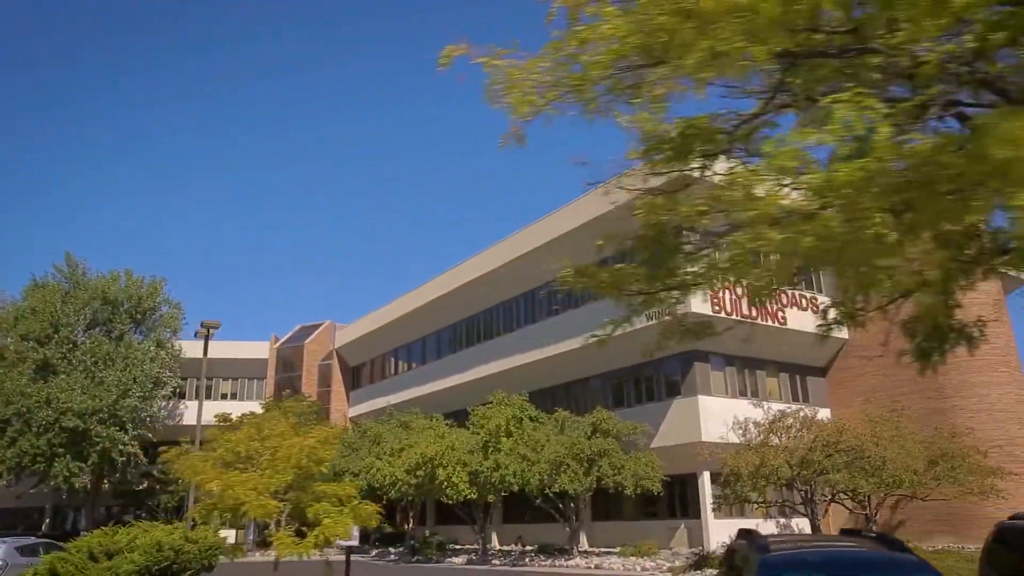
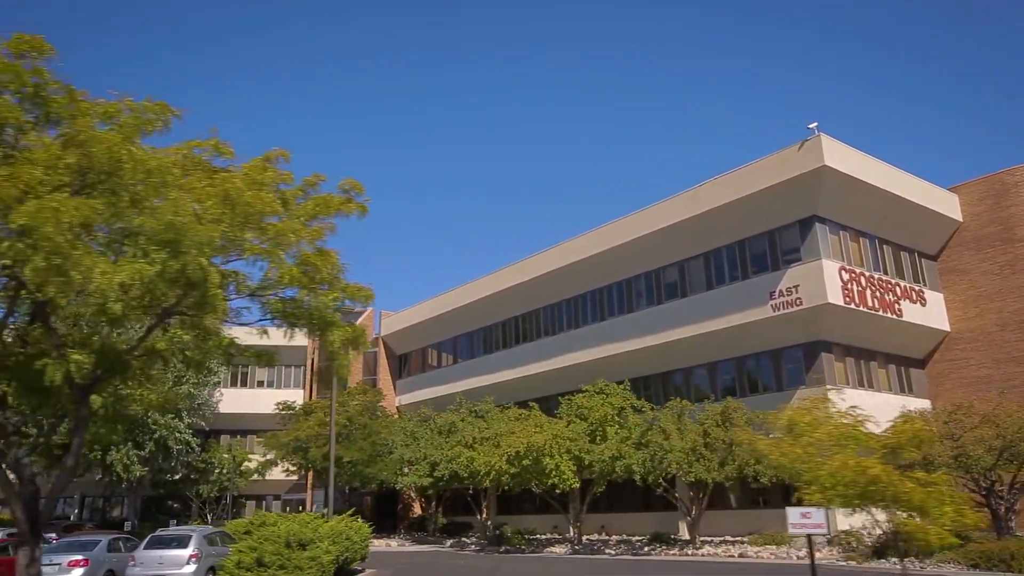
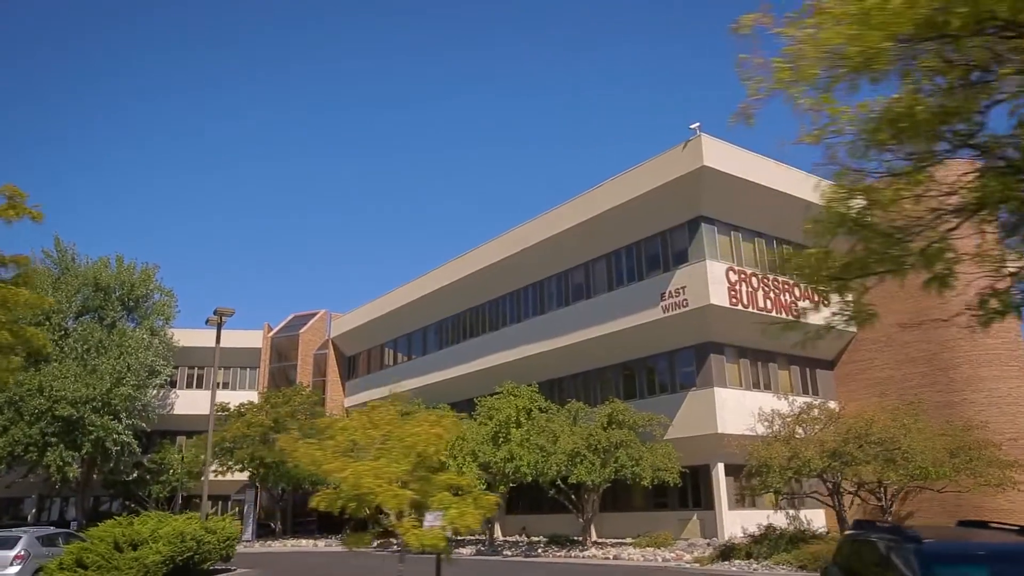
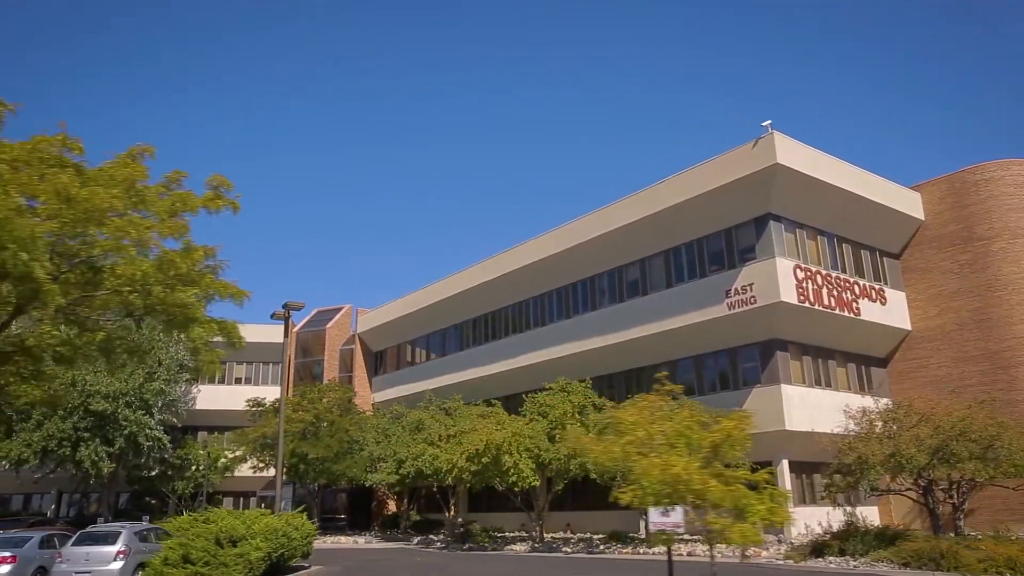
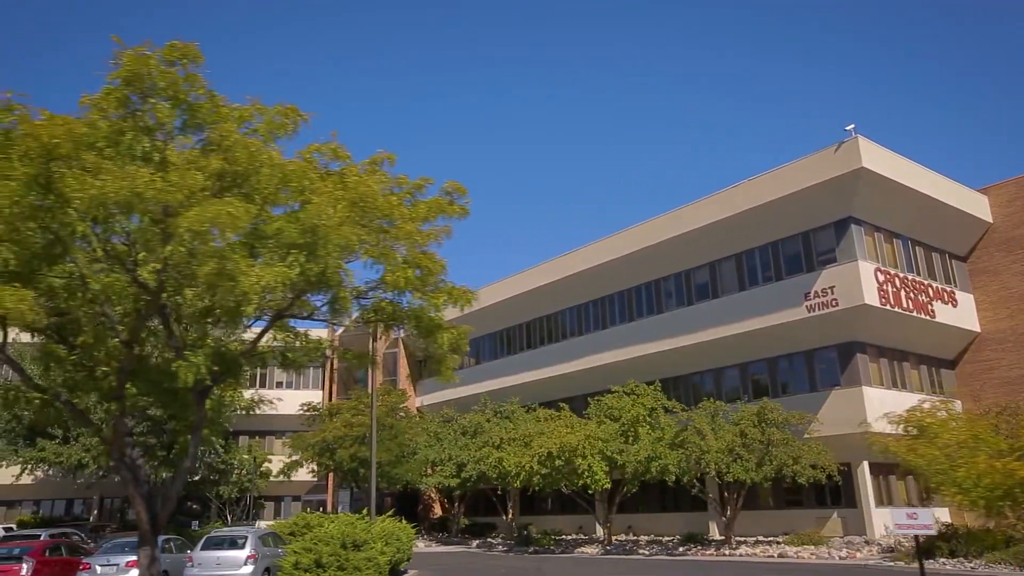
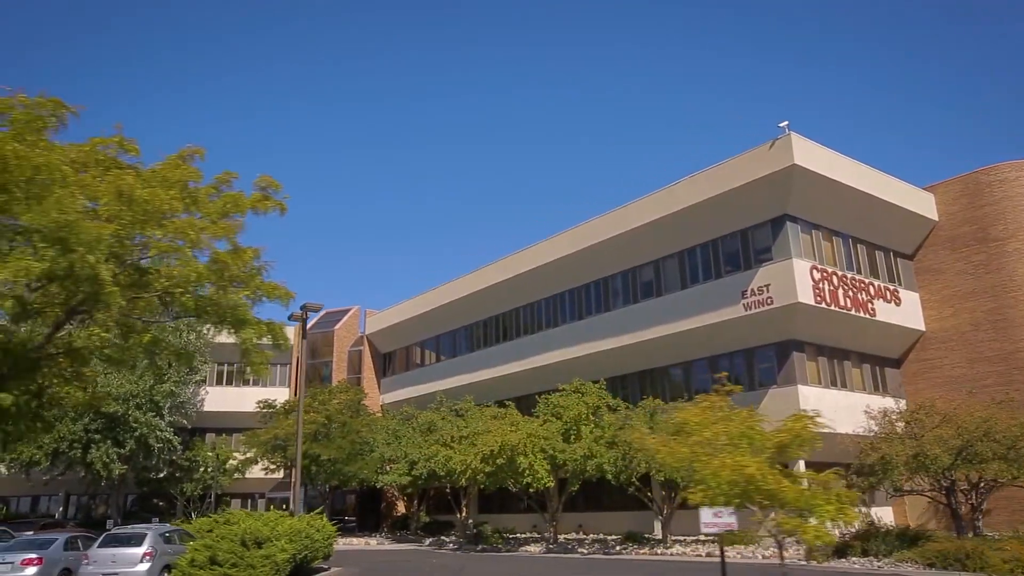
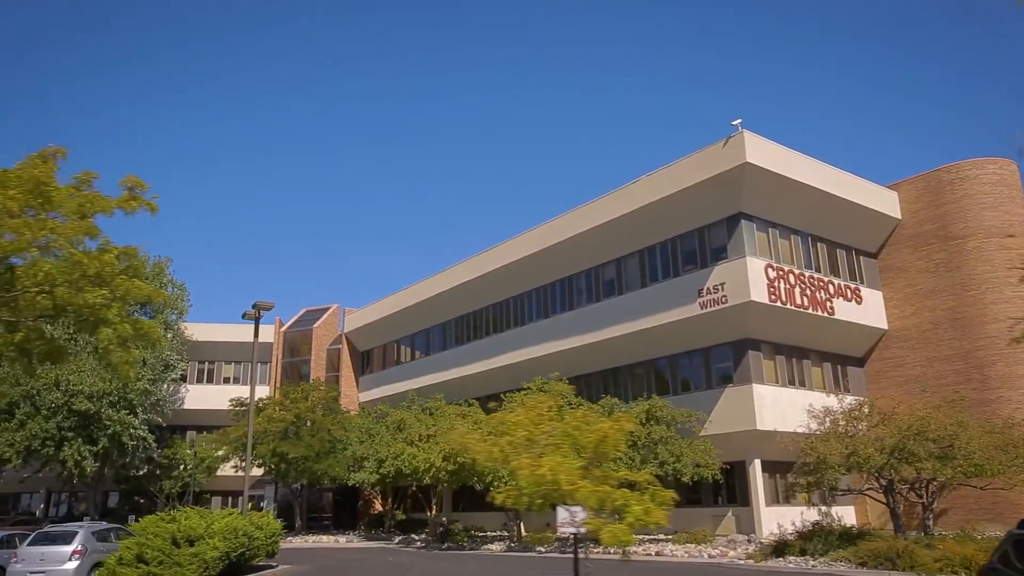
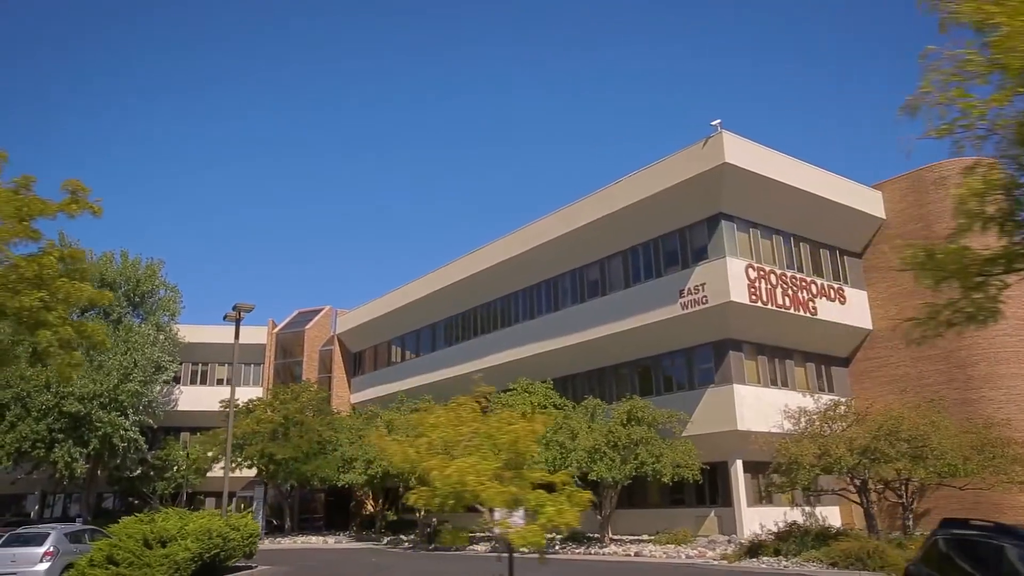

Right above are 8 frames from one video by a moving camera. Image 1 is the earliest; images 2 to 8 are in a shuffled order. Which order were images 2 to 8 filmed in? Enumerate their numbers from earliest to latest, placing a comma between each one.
3, 8, 7, 4, 6, 2, 5
